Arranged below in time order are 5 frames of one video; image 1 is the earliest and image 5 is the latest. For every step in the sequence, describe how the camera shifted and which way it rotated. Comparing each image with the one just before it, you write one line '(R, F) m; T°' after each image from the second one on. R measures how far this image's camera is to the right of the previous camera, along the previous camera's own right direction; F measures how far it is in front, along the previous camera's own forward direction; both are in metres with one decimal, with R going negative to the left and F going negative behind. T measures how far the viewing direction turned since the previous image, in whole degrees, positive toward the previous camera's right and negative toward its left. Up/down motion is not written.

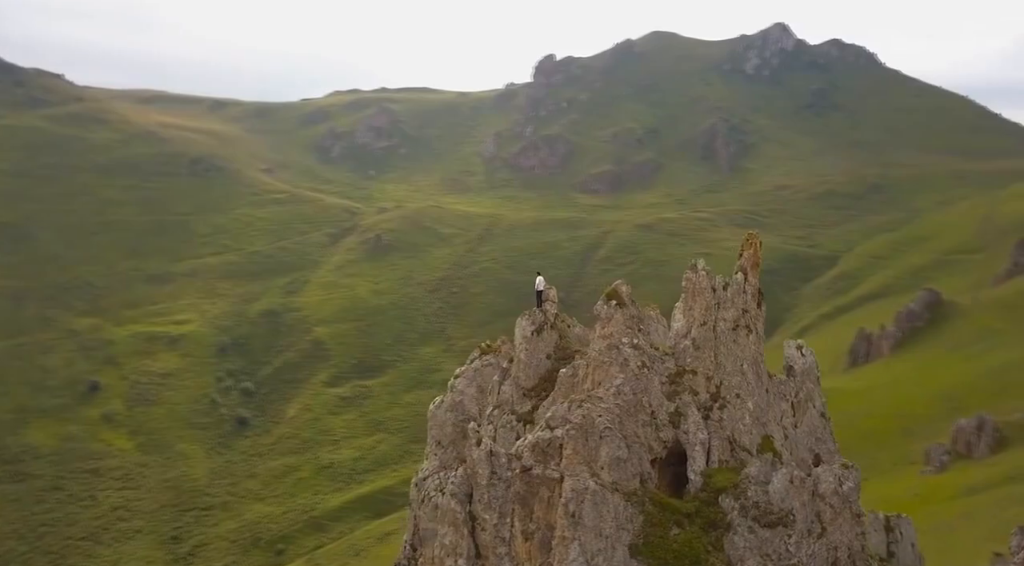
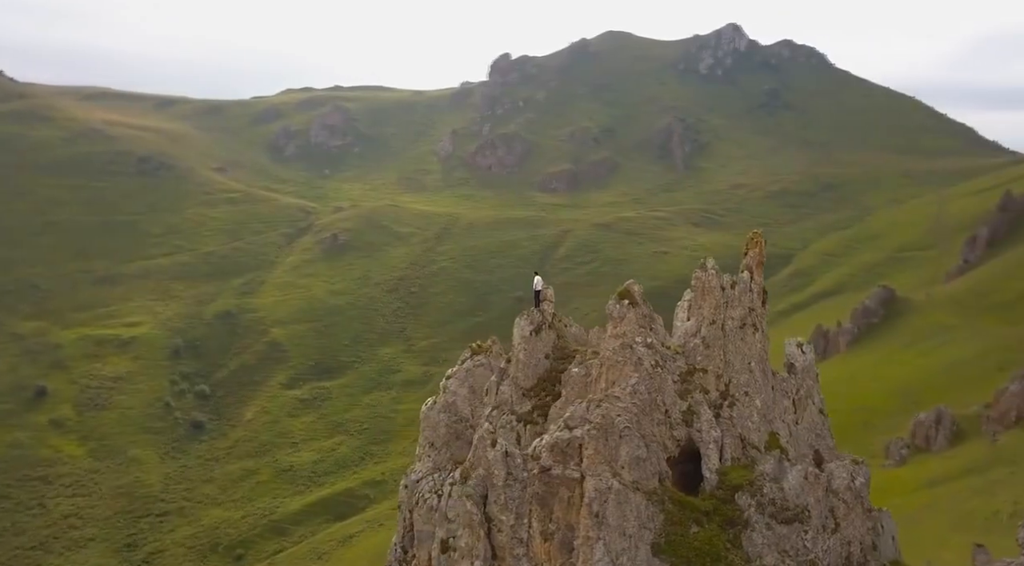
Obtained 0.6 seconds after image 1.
(-2.4, +0.2) m; +3°
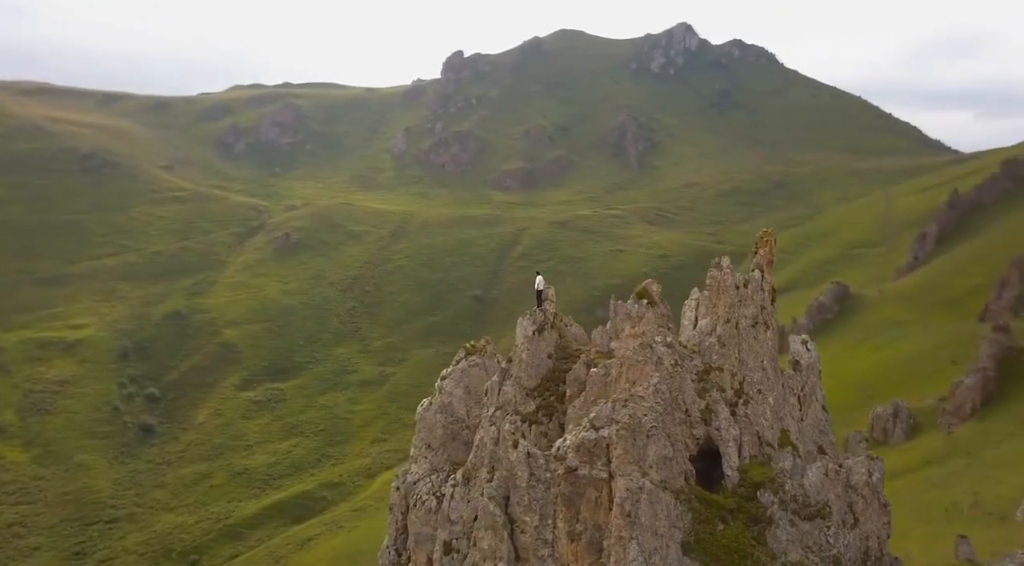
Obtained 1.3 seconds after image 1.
(-2.8, +0.2) m; +4°
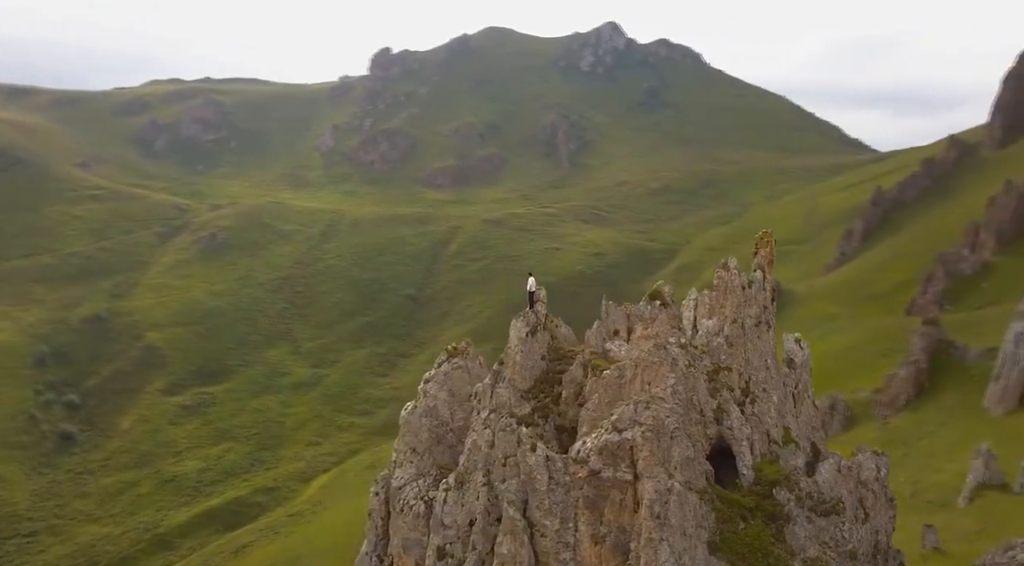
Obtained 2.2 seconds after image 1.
(-3.6, +0.4) m; +5°
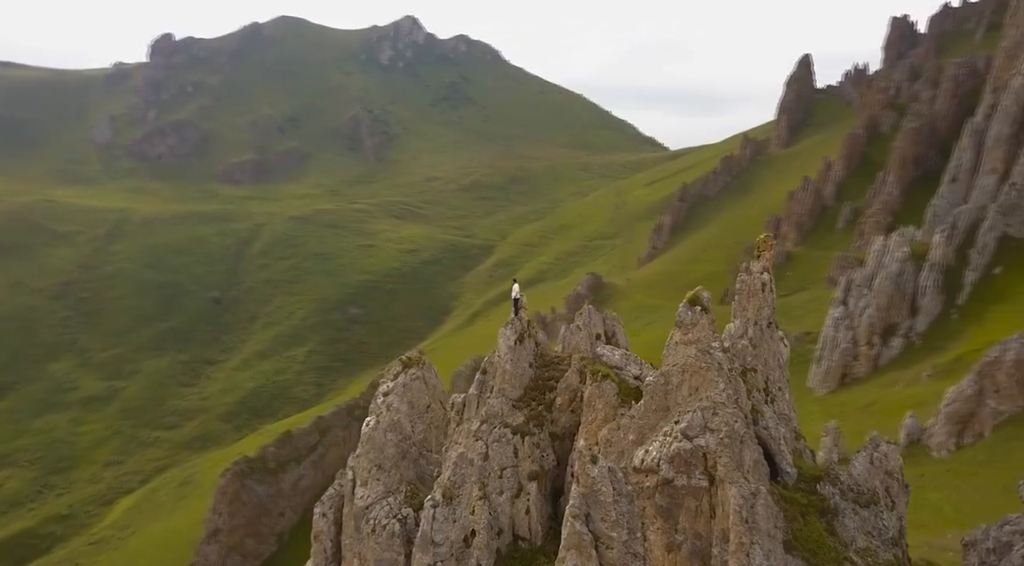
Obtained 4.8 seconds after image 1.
(-10.1, +2.8) m; +15°
